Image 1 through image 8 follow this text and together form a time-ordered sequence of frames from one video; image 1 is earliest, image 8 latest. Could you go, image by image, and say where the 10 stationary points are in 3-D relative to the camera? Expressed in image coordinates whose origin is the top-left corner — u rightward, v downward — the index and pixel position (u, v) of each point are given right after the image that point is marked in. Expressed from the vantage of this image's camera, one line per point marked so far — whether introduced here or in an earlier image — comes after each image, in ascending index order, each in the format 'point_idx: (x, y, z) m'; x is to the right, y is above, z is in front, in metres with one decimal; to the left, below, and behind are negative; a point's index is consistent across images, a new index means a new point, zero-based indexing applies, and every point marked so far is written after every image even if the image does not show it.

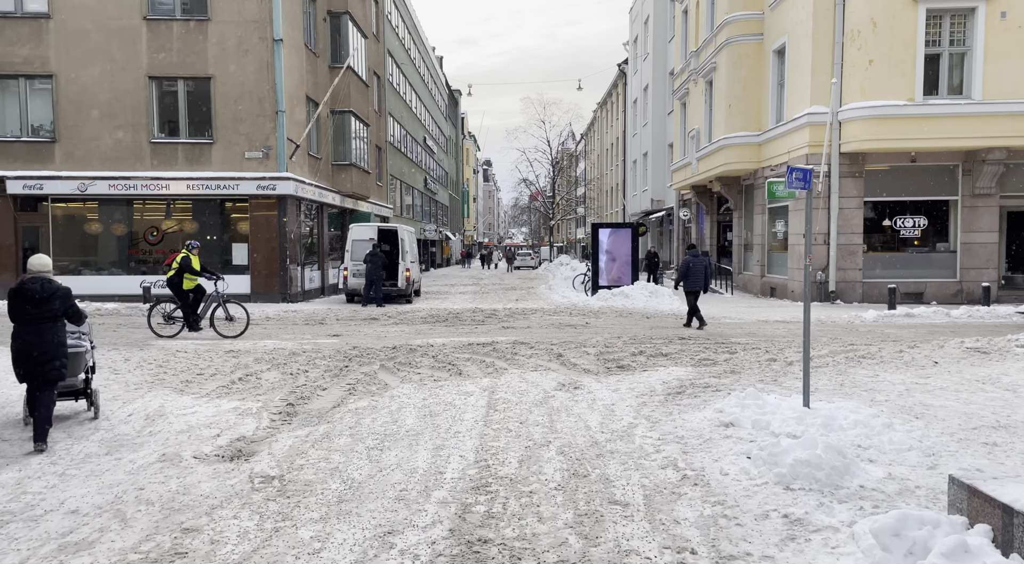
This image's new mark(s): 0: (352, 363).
0: (-2.1, -1.1, +10.4) m
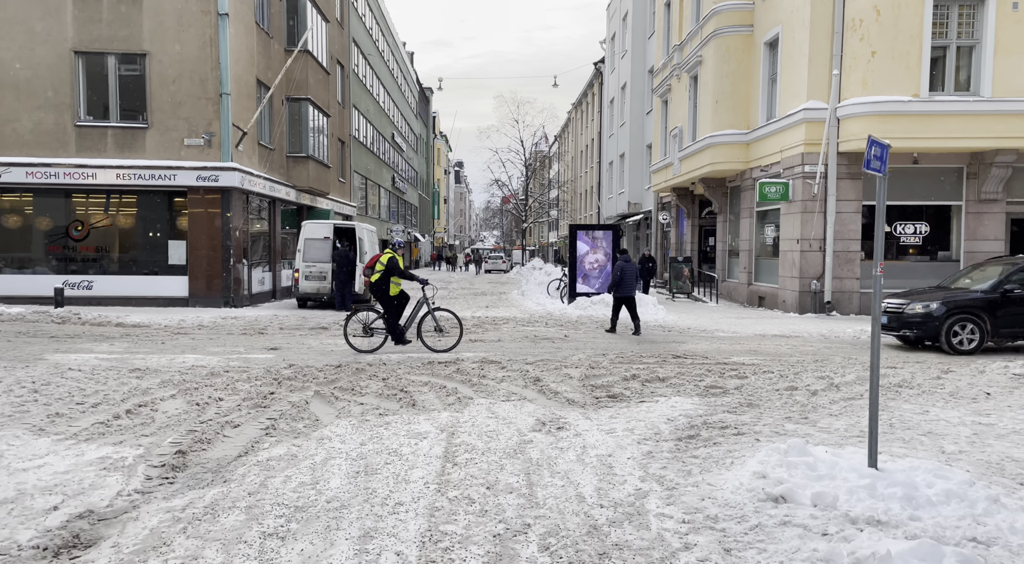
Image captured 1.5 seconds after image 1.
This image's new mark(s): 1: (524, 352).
0: (-2.5, -1.1, +8.4) m
1: (+0.2, -1.0, +11.6) m
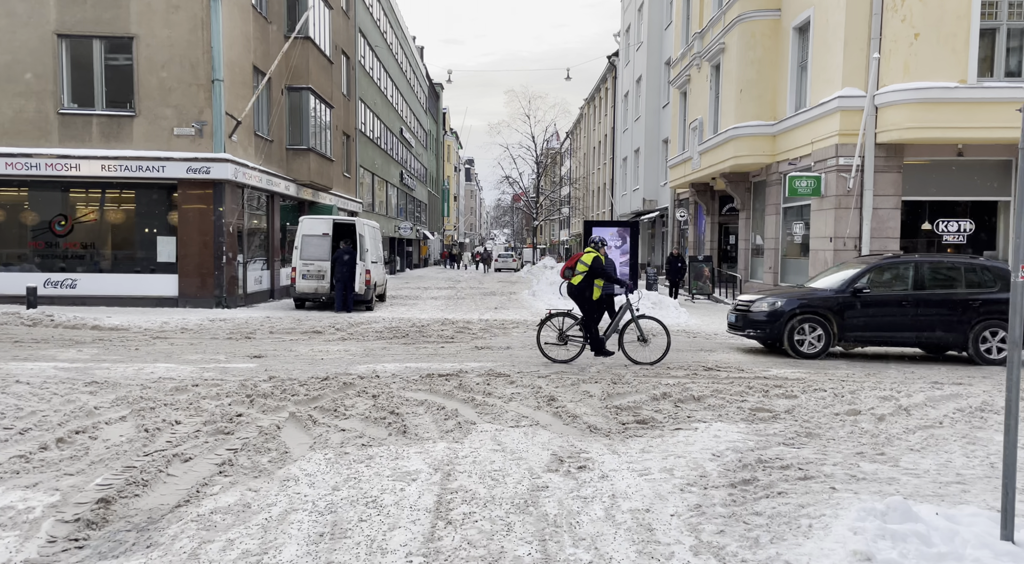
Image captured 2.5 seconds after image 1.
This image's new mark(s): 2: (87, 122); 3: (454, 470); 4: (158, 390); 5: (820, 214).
0: (-2.4, -1.2, +7.2) m
1: (+0.3, -1.0, +10.4) m
2: (-9.2, +3.5, +17.2) m
3: (-0.4, -1.3, +5.3) m
4: (-3.6, -1.1, +8.1) m
5: (+6.9, +1.5, +17.9) m
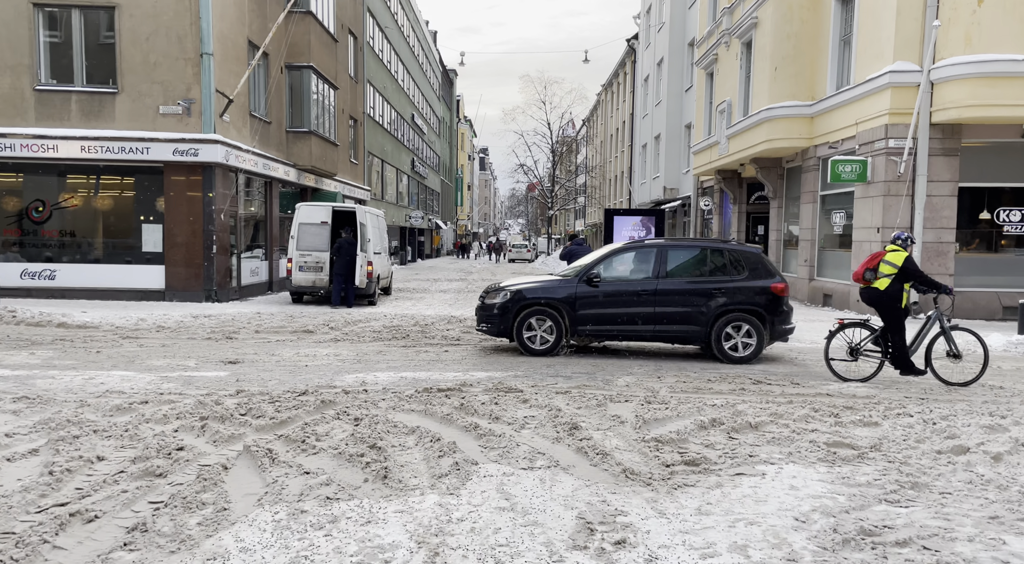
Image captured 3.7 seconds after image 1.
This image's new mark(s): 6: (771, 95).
0: (-2.3, -1.1, +5.8) m
1: (+0.4, -1.0, +8.9) m
2: (-8.9, +3.6, +15.8) m
3: (-0.3, -1.3, +3.9) m
4: (-3.5, -1.1, +6.7) m
5: (+7.2, +1.6, +16.2) m
6: (+6.4, +4.6, +19.6) m
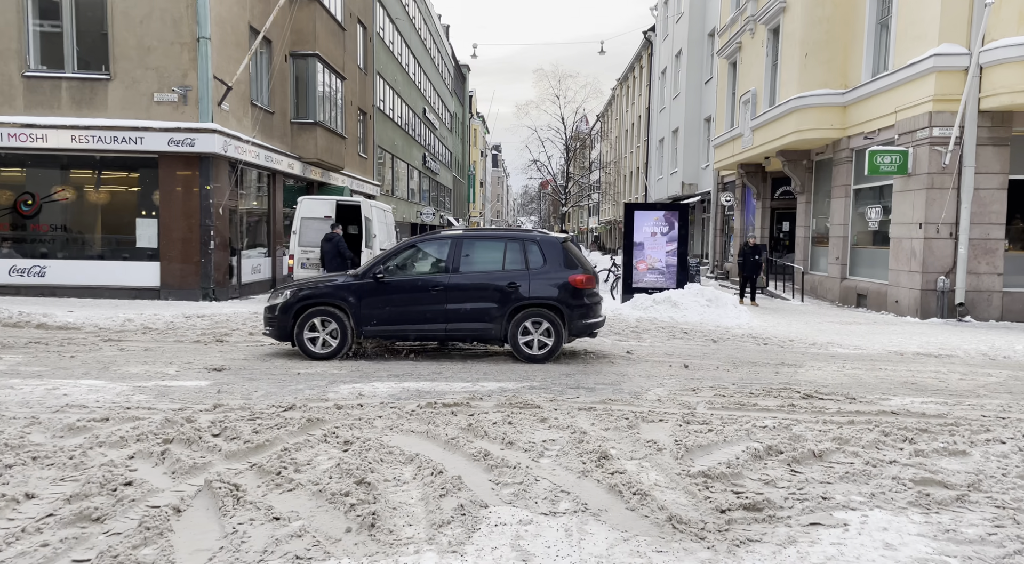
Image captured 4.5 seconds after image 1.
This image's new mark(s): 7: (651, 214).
0: (-2.2, -1.1, +4.8) m
1: (+0.6, -1.0, +7.9) m
2: (-8.6, +3.7, +15.0) m
3: (-0.3, -1.3, +2.9) m
4: (-3.4, -1.1, +5.8) m
5: (+7.4, +1.6, +15.1) m
6: (+6.7, +4.6, +18.5) m
7: (+2.8, +1.4, +15.9) m
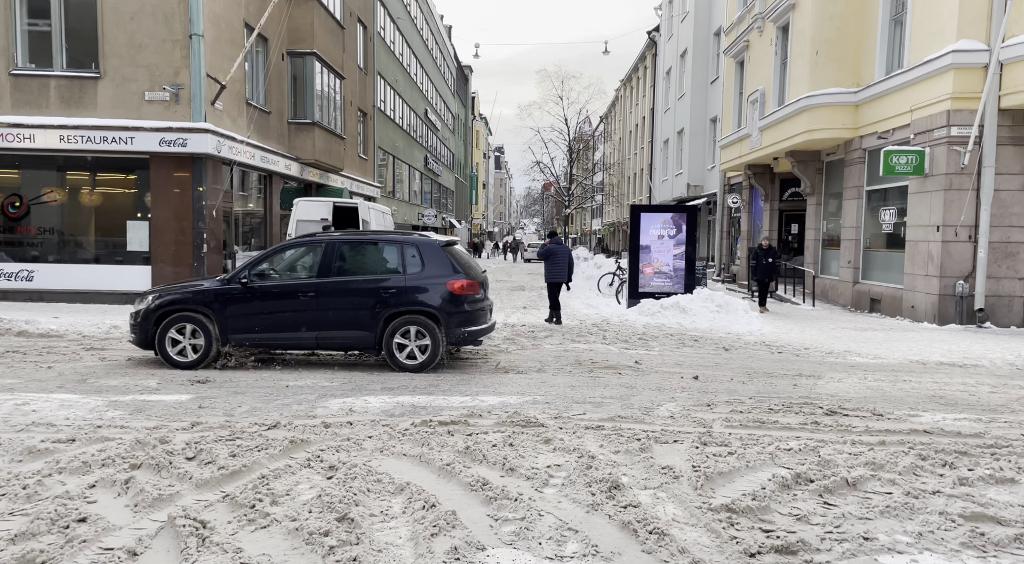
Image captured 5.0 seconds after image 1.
0: (-2.2, -1.2, +4.4) m
1: (+0.6, -1.0, +7.4) m
2: (-8.6, +3.6, +14.5) m
3: (-0.3, -1.3, +2.4) m
4: (-3.4, -1.1, +5.3) m
5: (+7.5, +1.6, +14.6) m
6: (+6.8, +4.5, +18.0) m
7: (+2.8, +1.3, +15.4) m
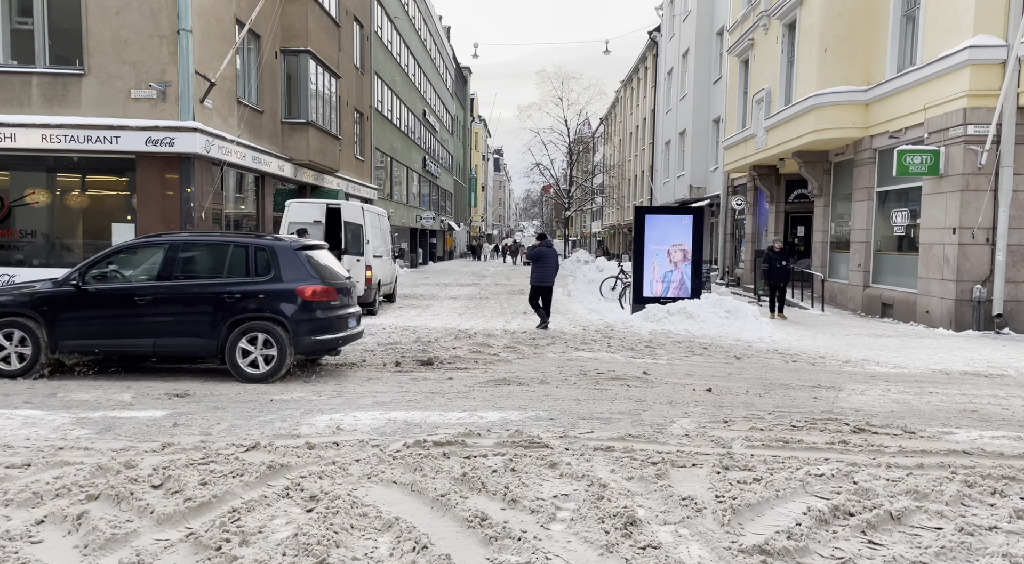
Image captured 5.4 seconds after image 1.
0: (-2.1, -1.2, +3.8) m
1: (+0.6, -1.1, +6.9) m
2: (-8.6, +3.5, +14.0) m
3: (-0.2, -1.4, +1.9) m
4: (-3.3, -1.2, +4.8) m
5: (+7.5, +1.5, +14.1) m
6: (+6.8, +4.4, +17.5) m
7: (+2.8, +1.2, +14.9) m
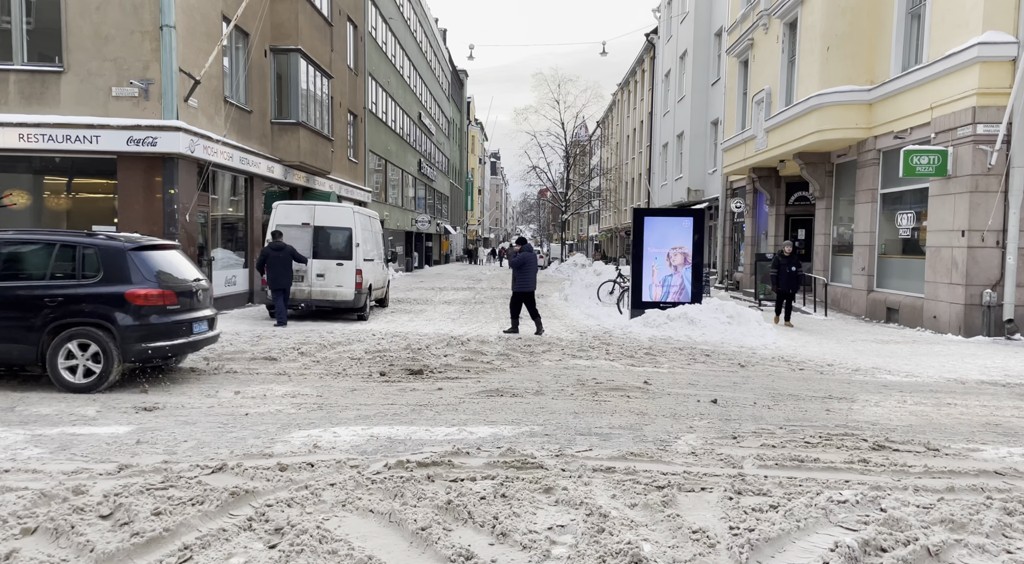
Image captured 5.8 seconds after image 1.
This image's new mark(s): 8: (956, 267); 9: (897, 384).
0: (-2.2, -1.3, +3.4) m
1: (+0.6, -1.1, +6.4) m
2: (-8.7, +3.4, +13.5) m
3: (-0.3, -1.4, +1.4) m
4: (-3.4, -1.2, +4.3) m
5: (+7.4, +1.4, +13.7) m
6: (+6.6, +4.3, +17.0) m
7: (+2.7, +1.1, +14.4) m
8: (+7.4, +0.2, +13.2) m
9: (+4.2, -1.1, +8.6) m
